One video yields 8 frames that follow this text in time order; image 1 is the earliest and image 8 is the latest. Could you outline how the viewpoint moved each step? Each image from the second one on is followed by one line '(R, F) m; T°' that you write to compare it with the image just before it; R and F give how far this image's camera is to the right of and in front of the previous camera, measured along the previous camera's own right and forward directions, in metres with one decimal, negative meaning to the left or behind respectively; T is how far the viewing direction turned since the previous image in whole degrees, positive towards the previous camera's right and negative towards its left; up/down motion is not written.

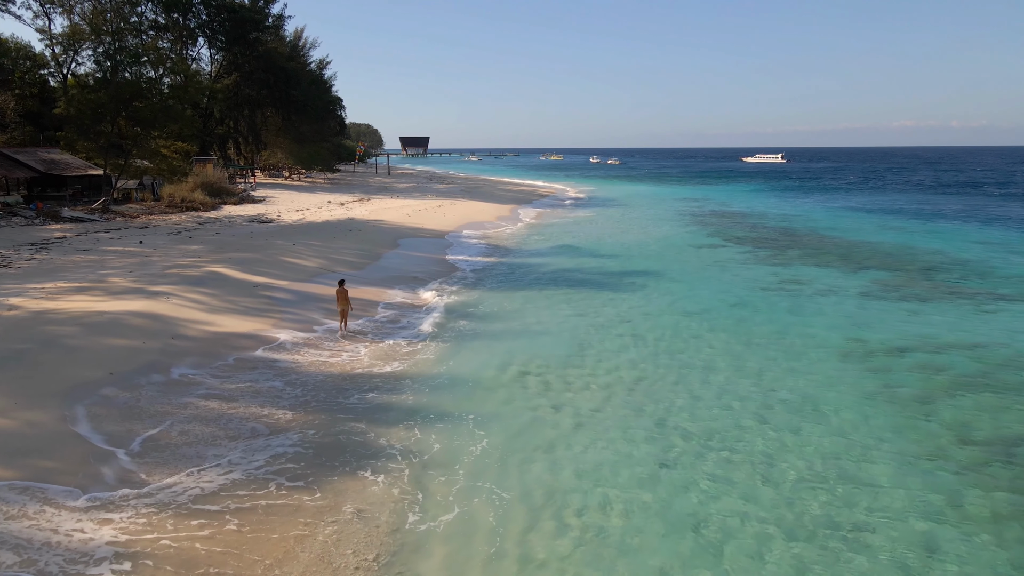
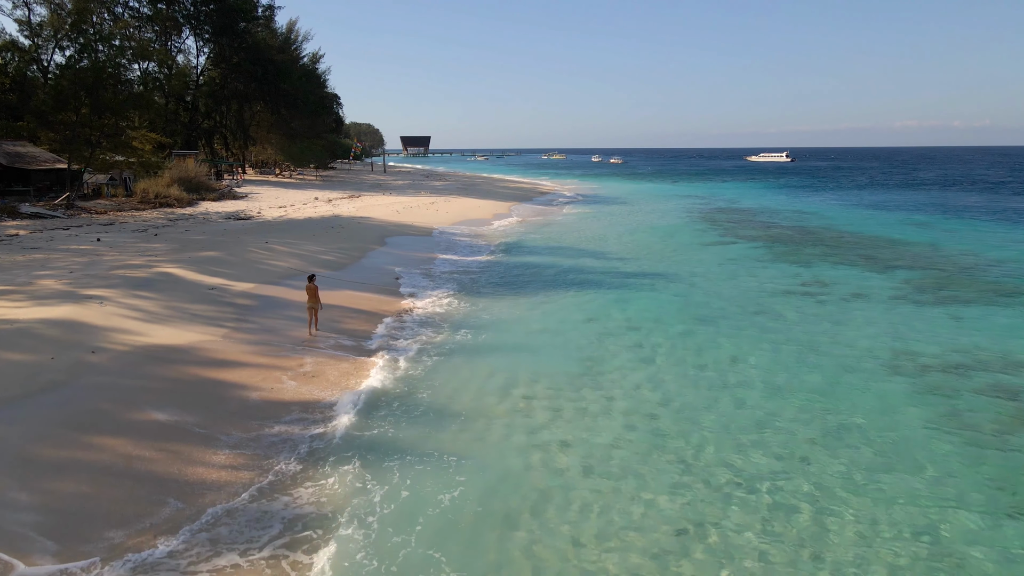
(+0.2, +1.7) m; 0°
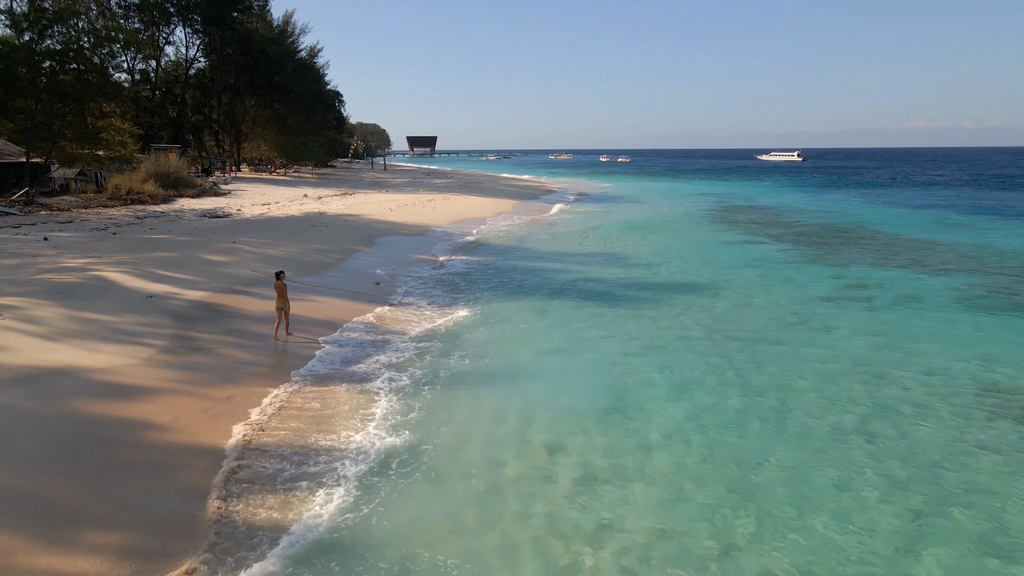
(+0.1, +2.0) m; -1°
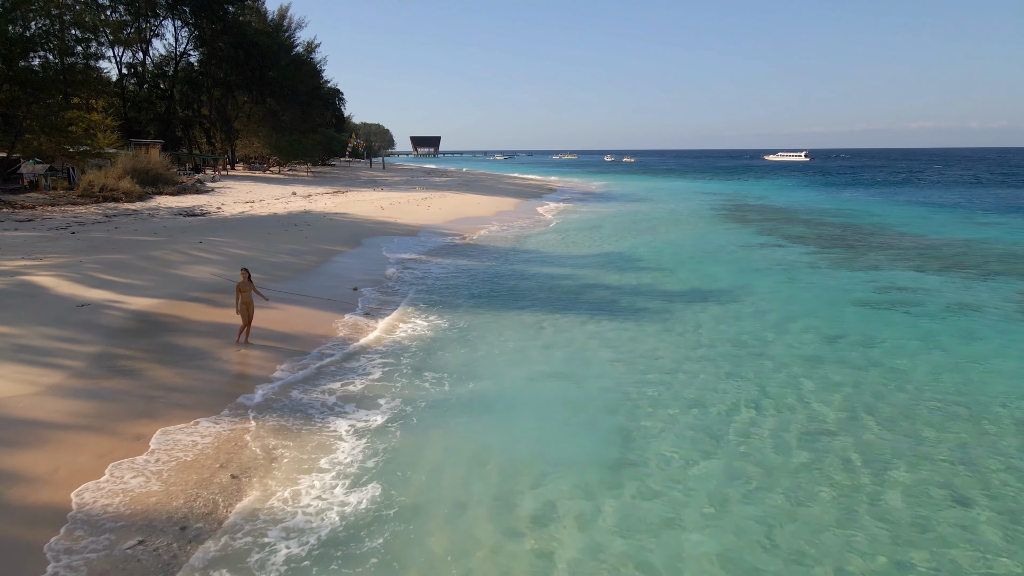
(+0.1, +1.5) m; 0°
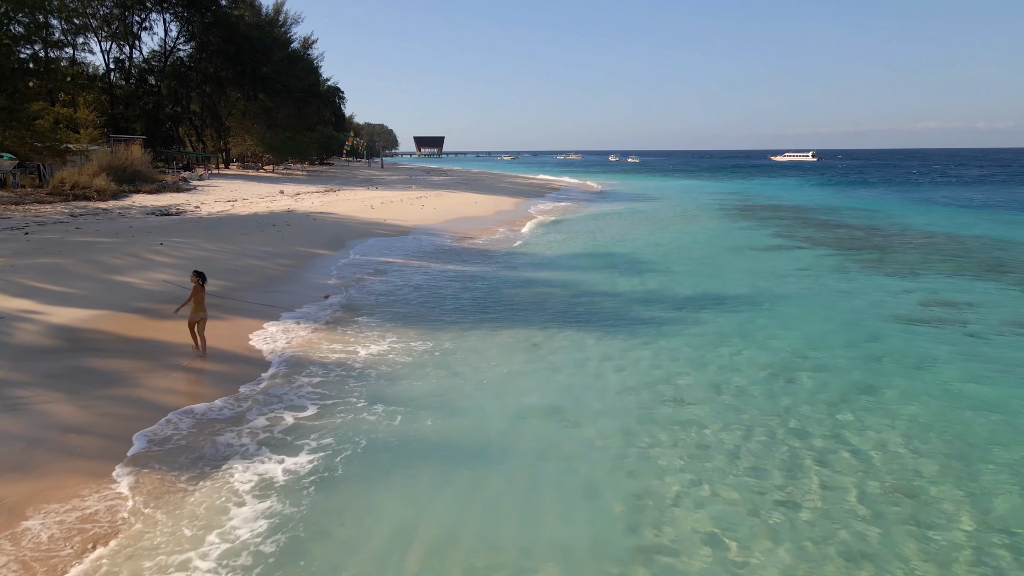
(+0.2, +1.4) m; 0°
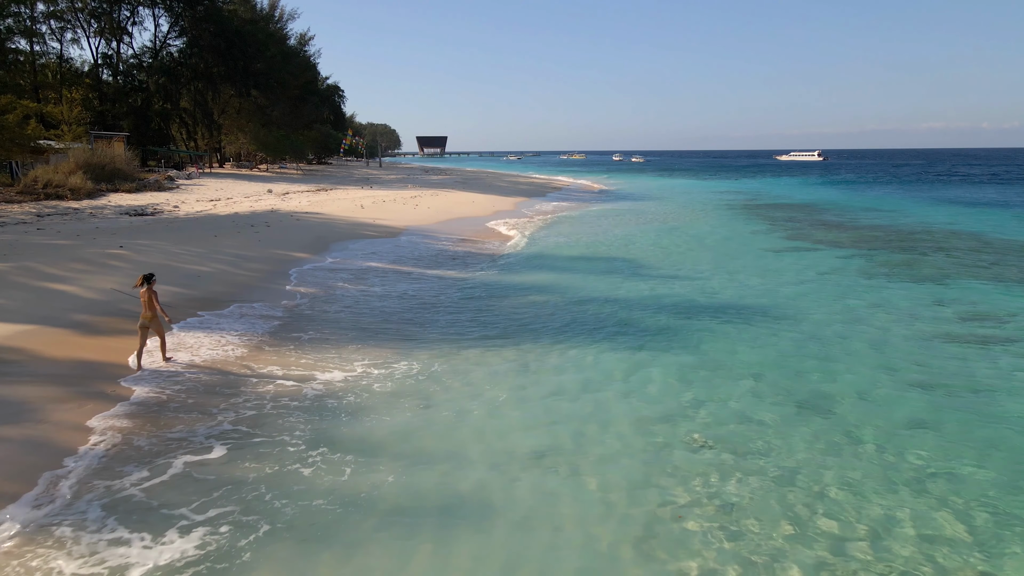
(+0.1, +1.1) m; 0°
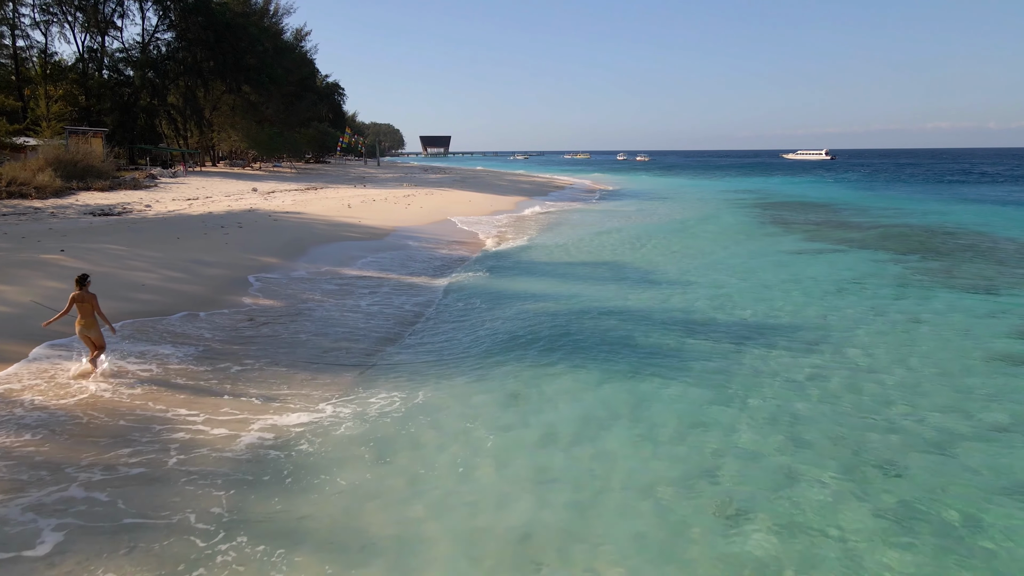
(+0.2, +1.3) m; 0°
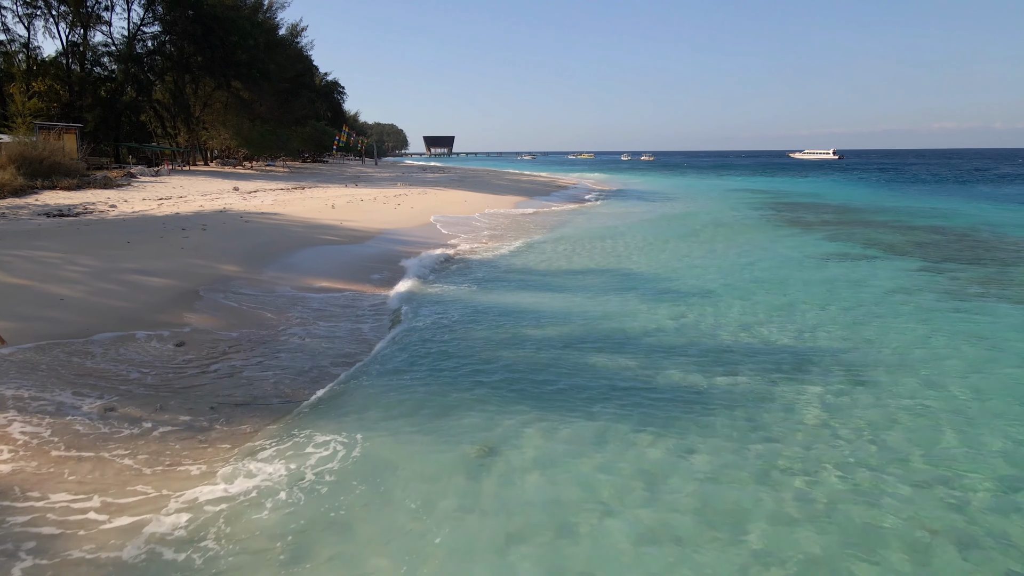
(+0.1, +1.4) m; 0°
